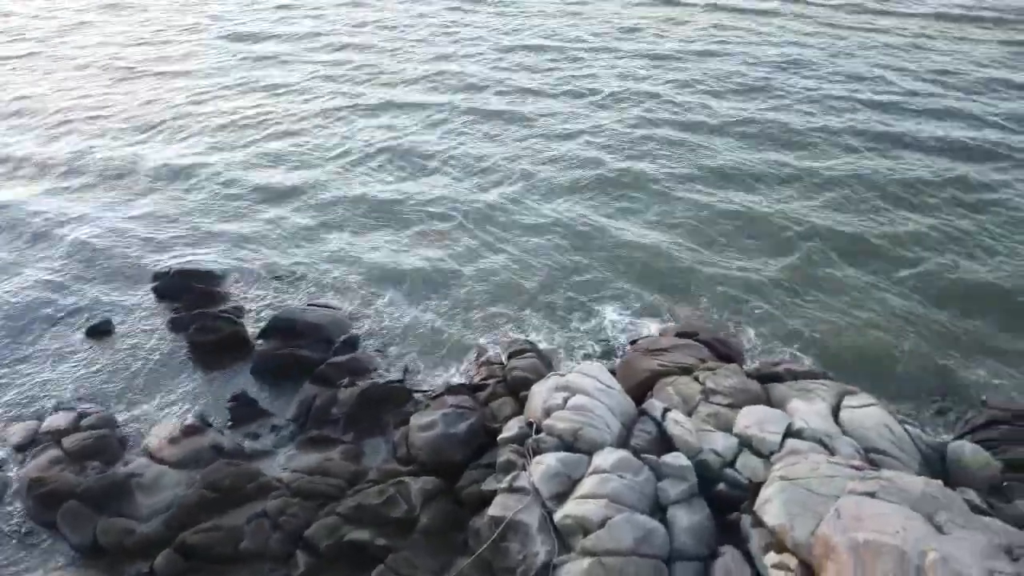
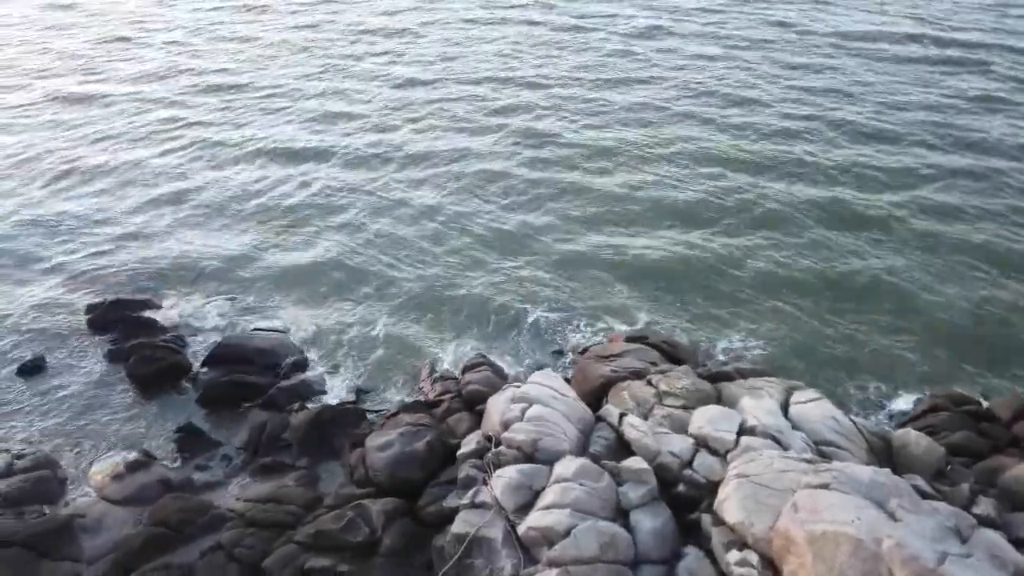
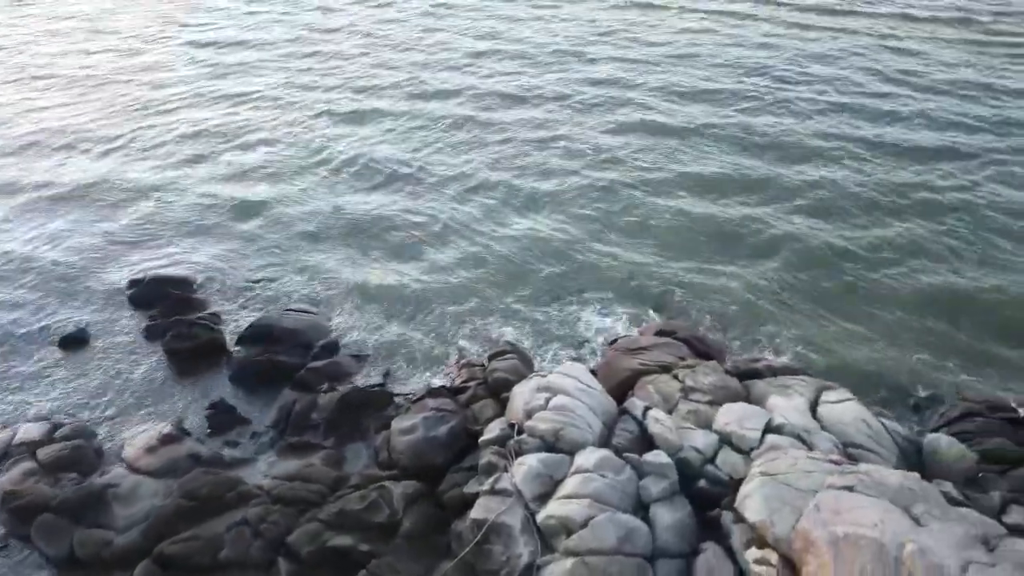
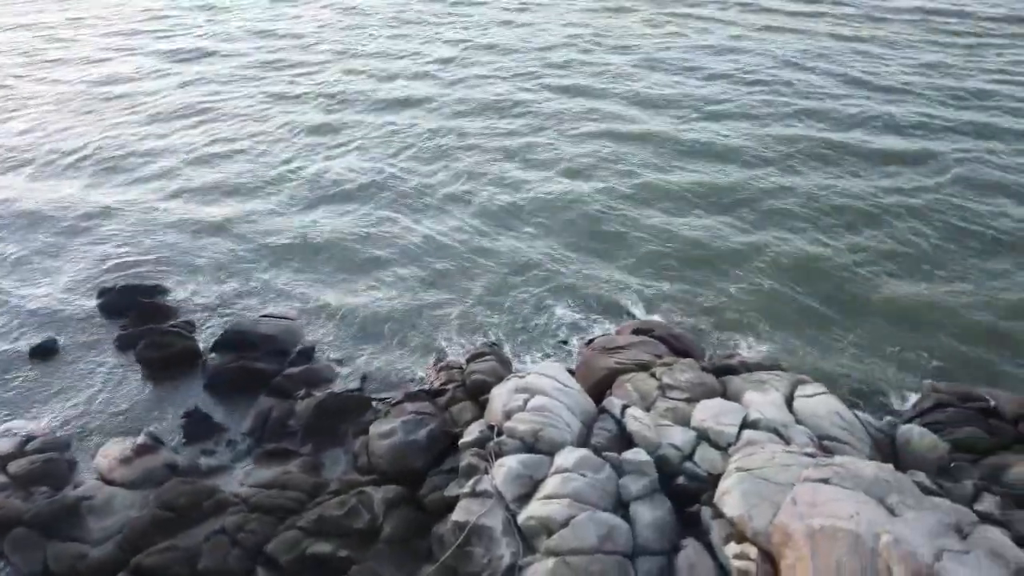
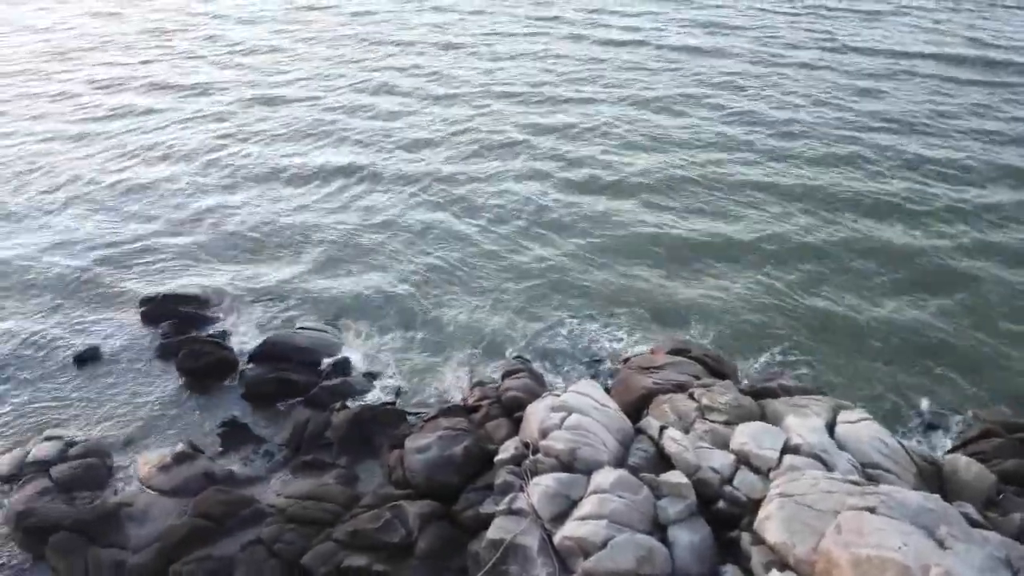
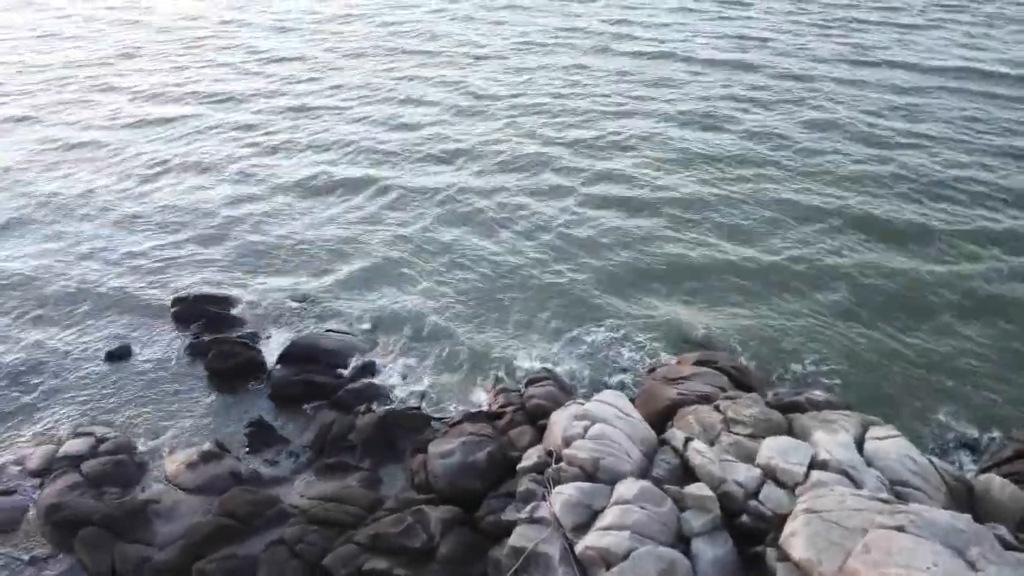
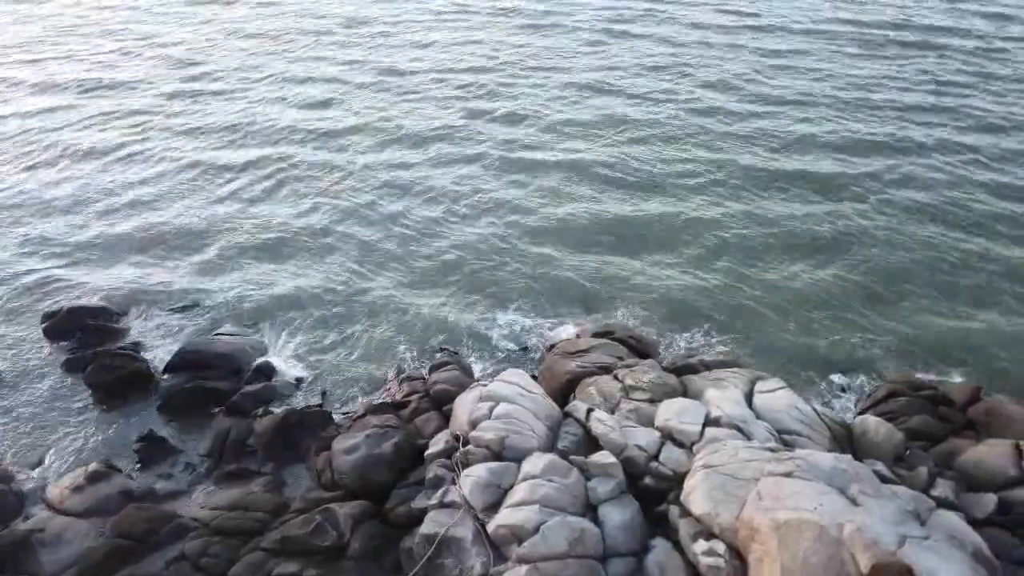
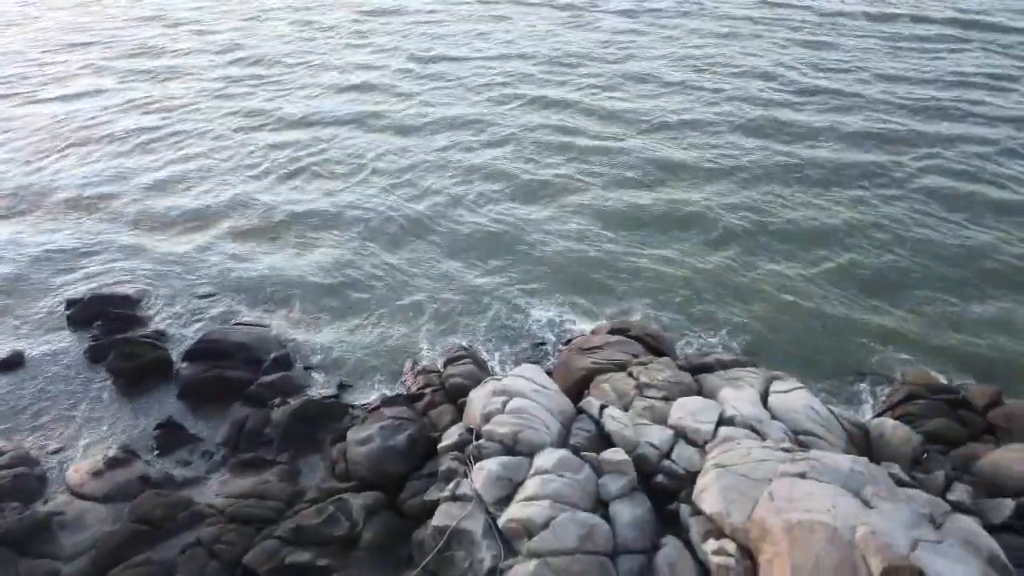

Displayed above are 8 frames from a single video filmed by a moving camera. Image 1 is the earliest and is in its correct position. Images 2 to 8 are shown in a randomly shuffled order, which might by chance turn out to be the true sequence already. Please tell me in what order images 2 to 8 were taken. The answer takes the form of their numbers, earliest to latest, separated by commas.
3, 4, 8, 7, 2, 5, 6
